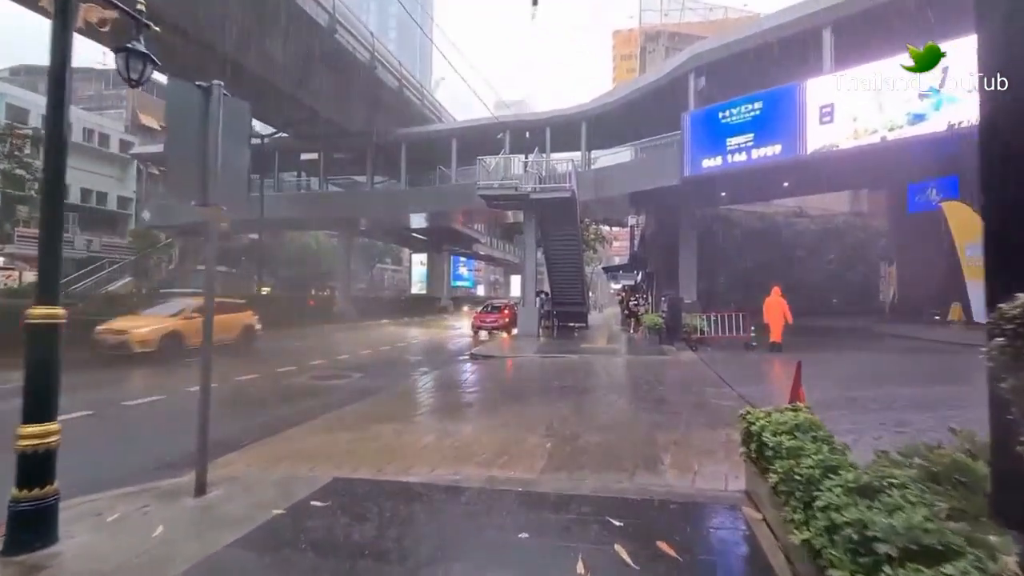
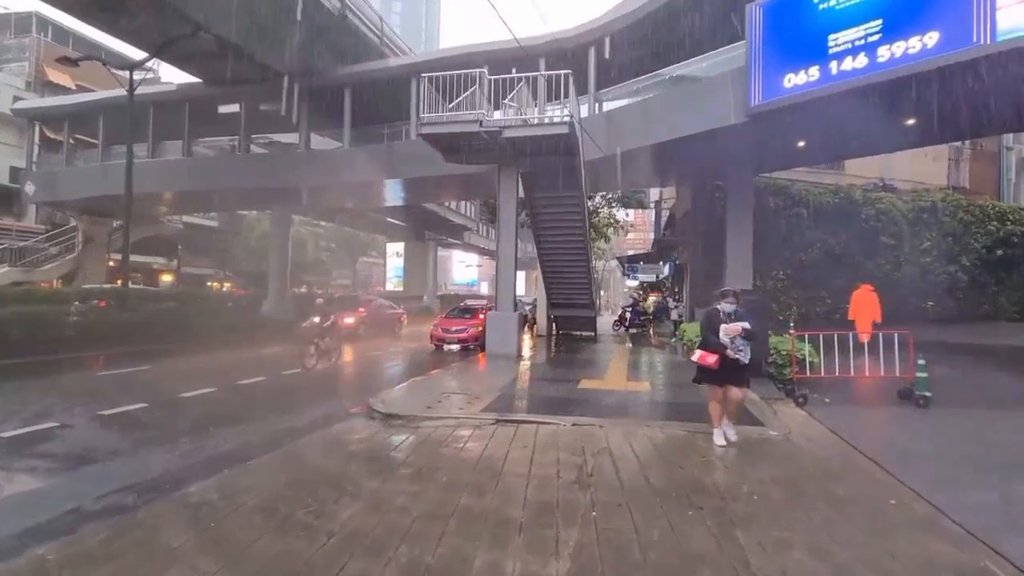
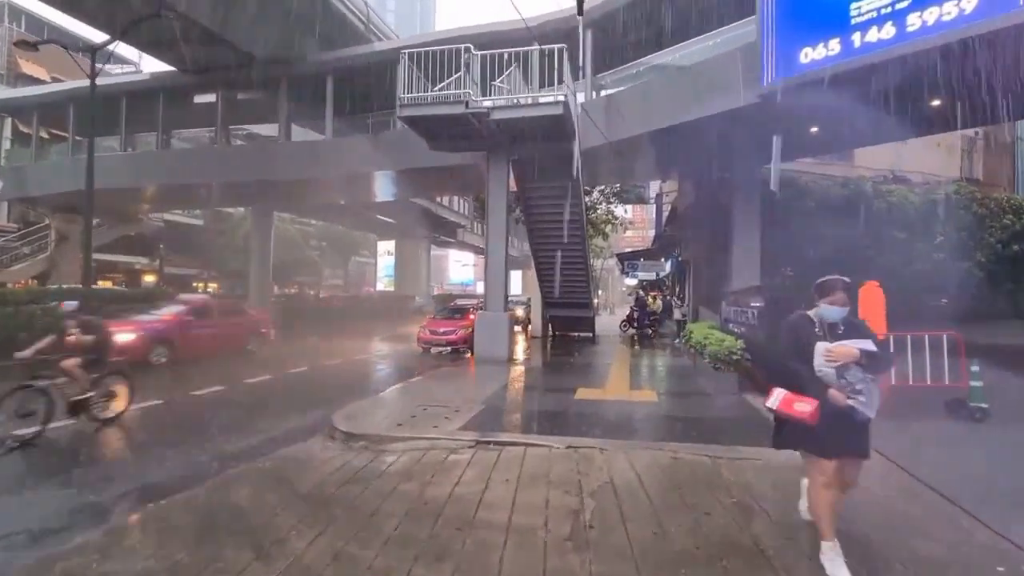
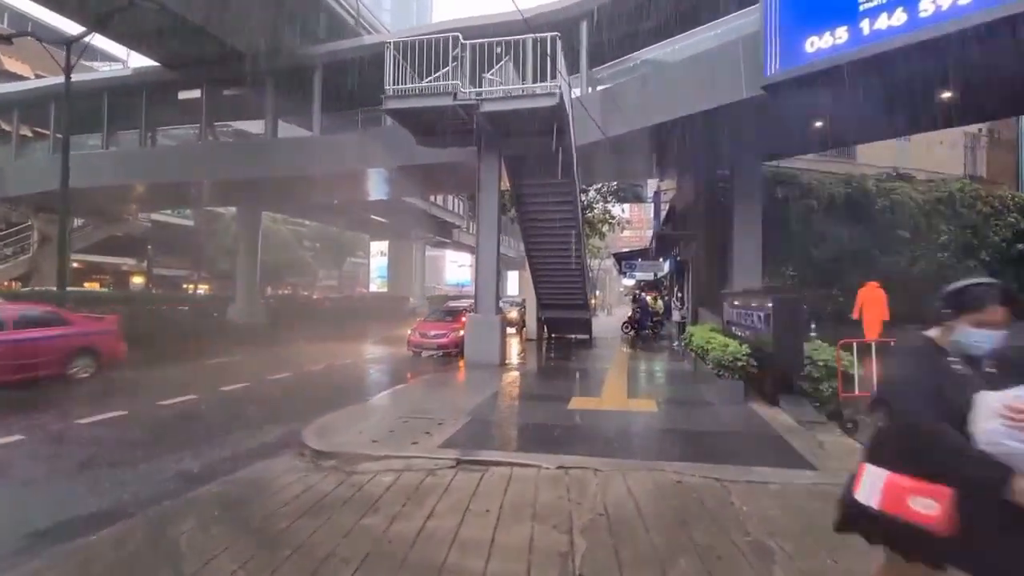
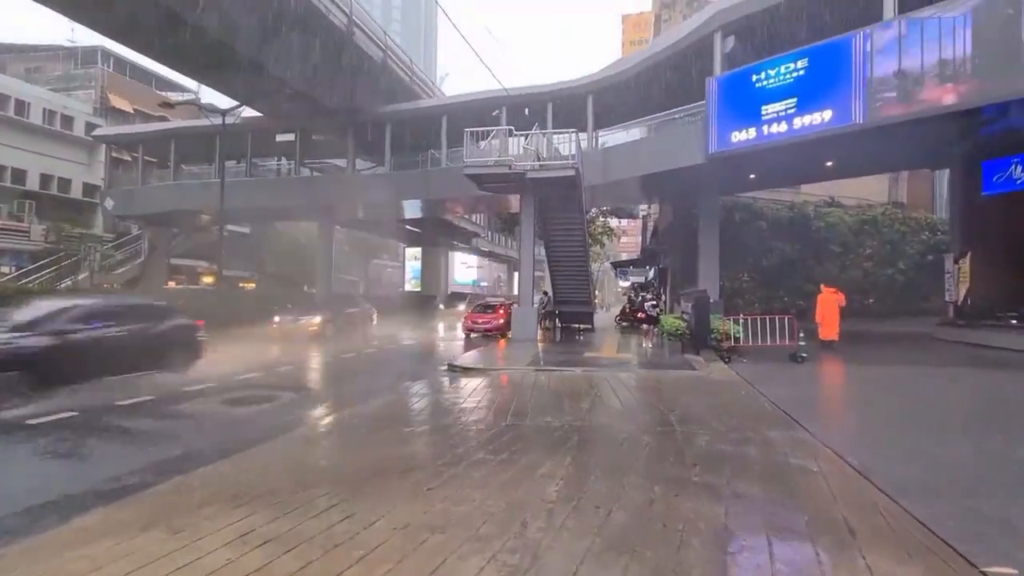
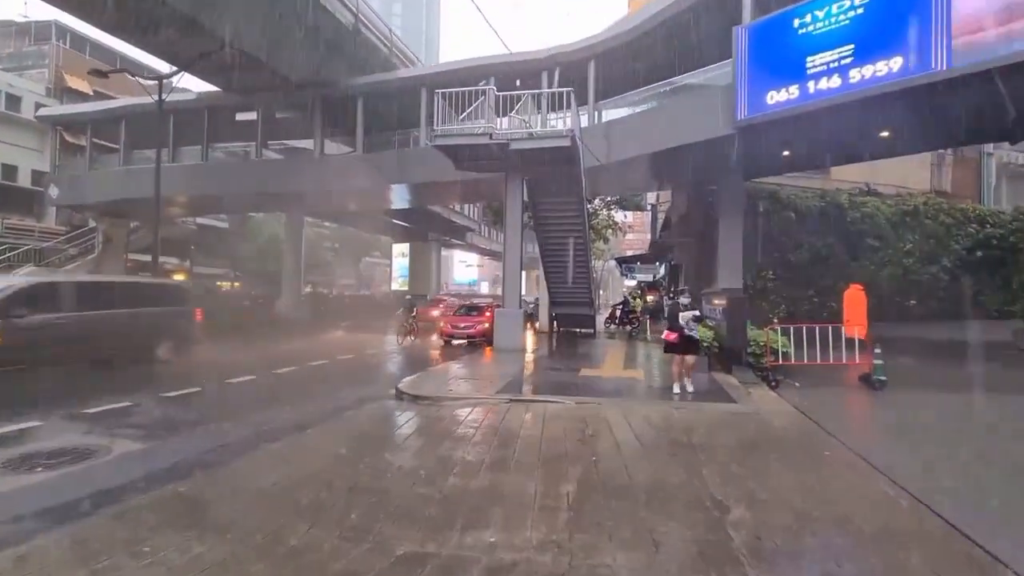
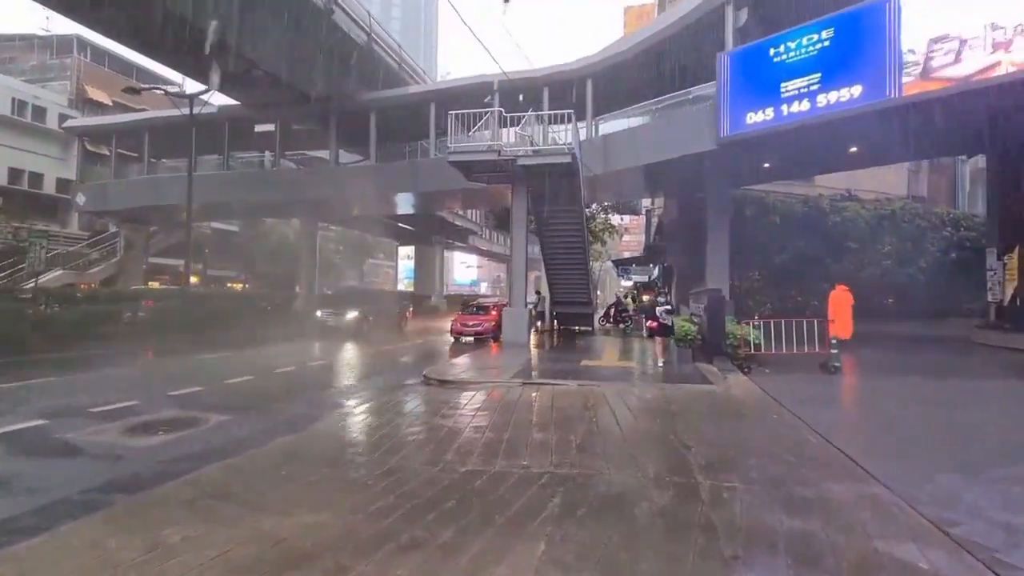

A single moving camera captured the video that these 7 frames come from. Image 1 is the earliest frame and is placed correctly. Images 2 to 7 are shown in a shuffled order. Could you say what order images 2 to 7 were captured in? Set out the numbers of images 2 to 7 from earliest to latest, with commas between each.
5, 7, 6, 2, 3, 4
